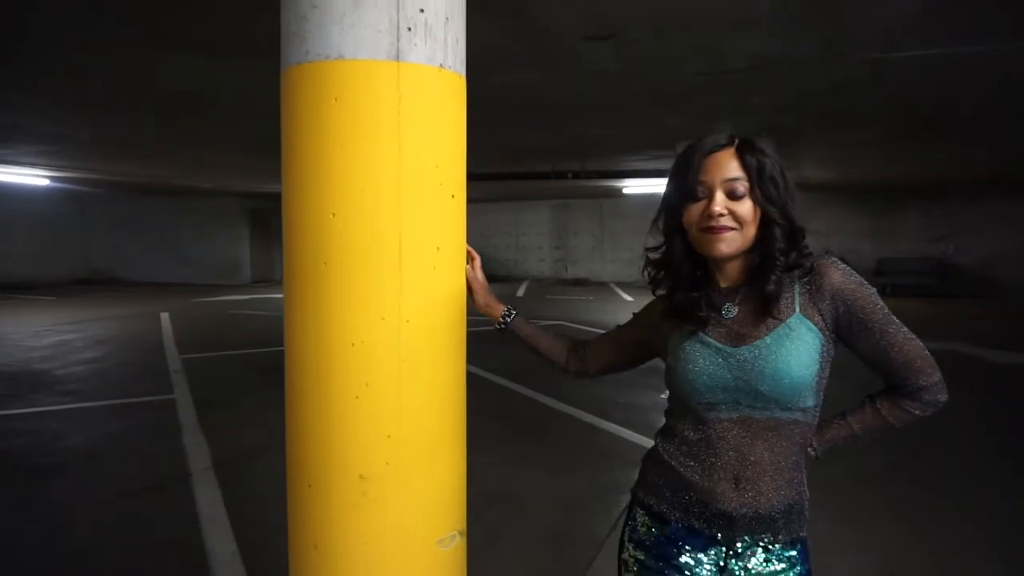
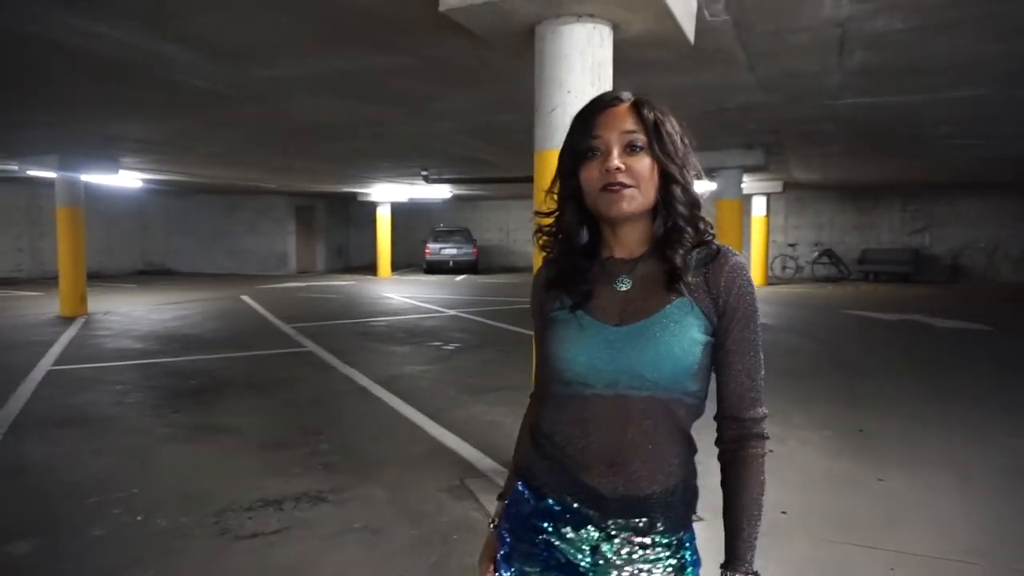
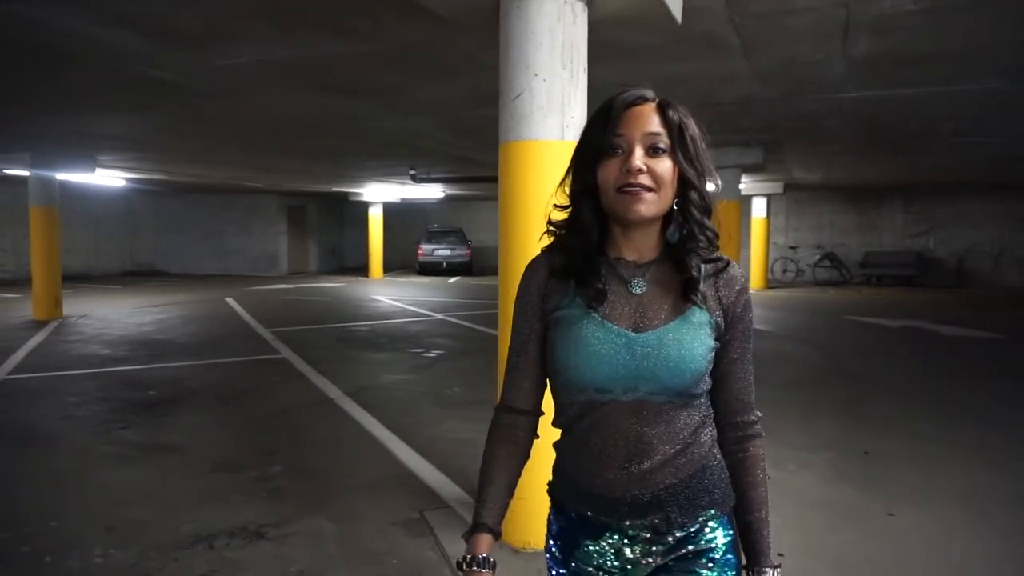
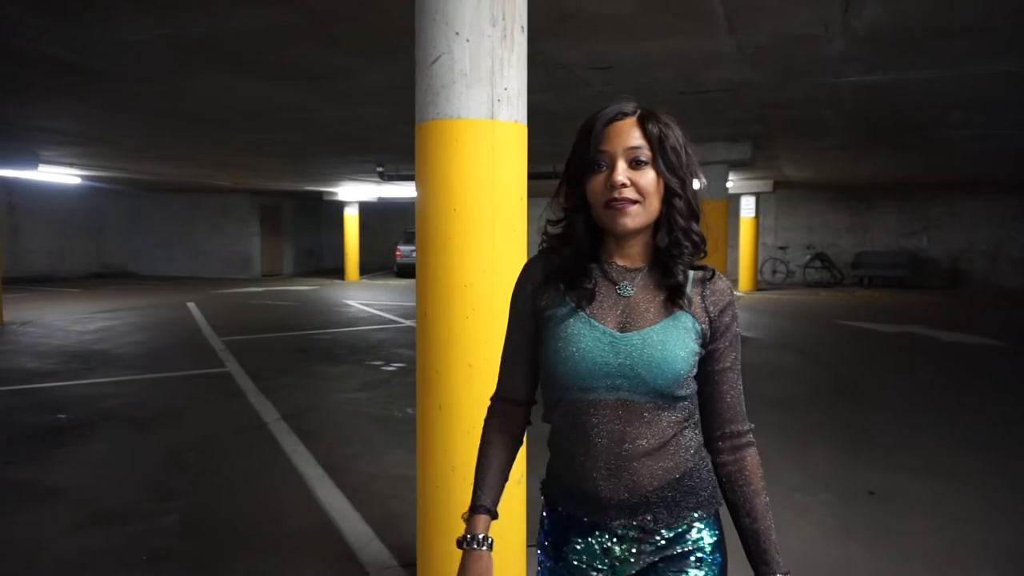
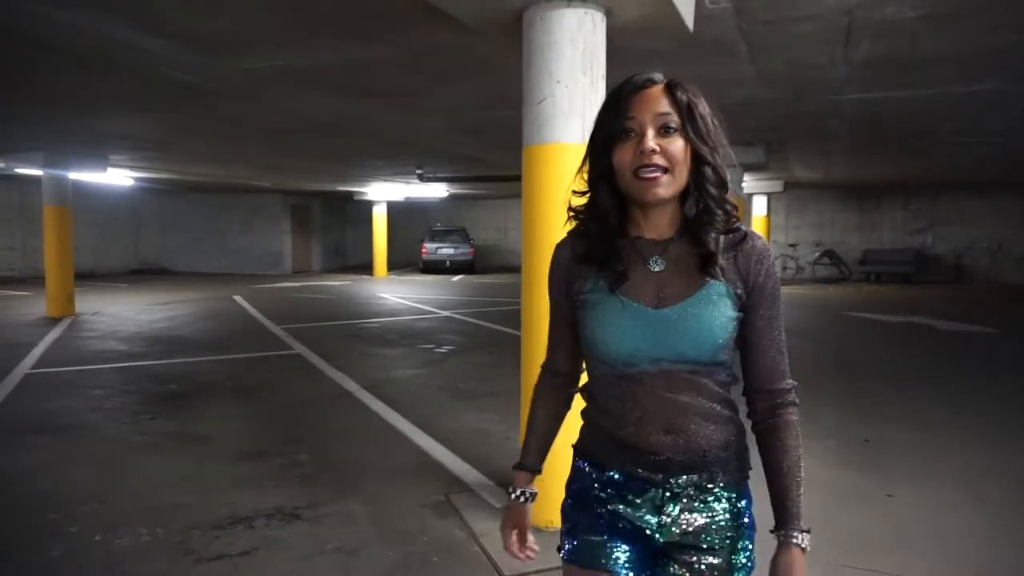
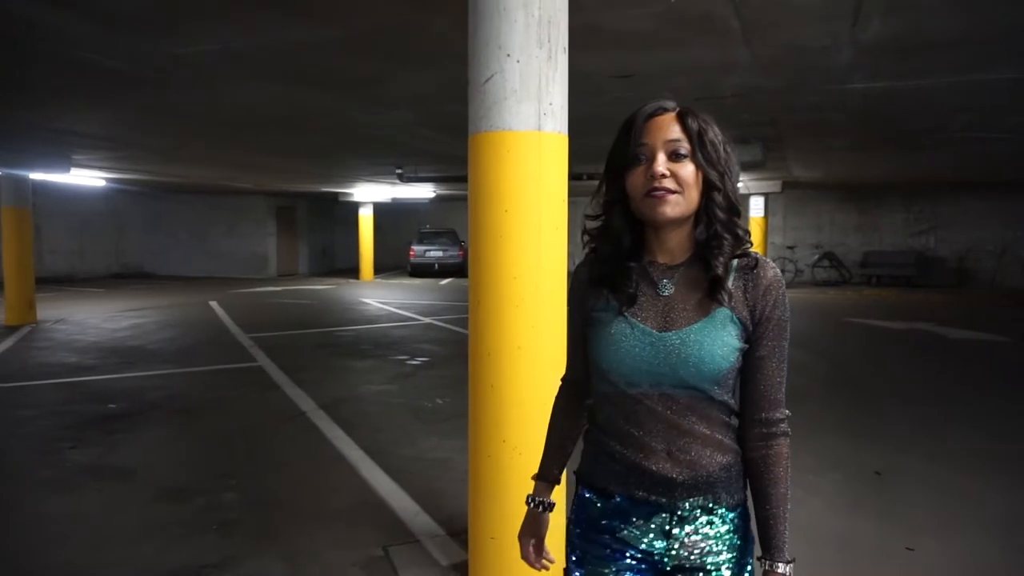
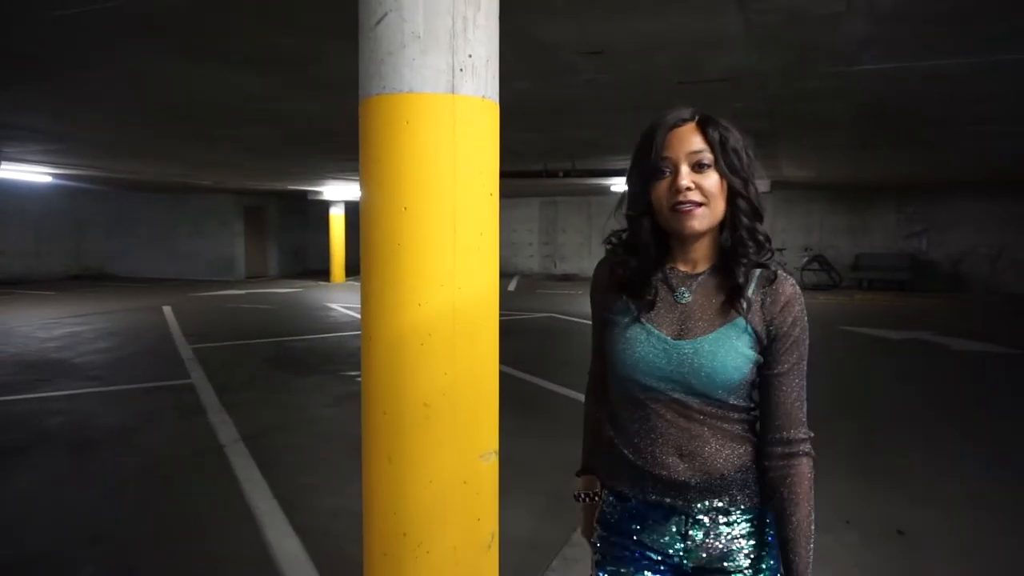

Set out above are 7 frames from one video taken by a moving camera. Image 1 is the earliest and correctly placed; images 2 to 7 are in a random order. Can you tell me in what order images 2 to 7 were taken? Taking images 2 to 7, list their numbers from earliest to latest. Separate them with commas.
7, 4, 6, 3, 5, 2
